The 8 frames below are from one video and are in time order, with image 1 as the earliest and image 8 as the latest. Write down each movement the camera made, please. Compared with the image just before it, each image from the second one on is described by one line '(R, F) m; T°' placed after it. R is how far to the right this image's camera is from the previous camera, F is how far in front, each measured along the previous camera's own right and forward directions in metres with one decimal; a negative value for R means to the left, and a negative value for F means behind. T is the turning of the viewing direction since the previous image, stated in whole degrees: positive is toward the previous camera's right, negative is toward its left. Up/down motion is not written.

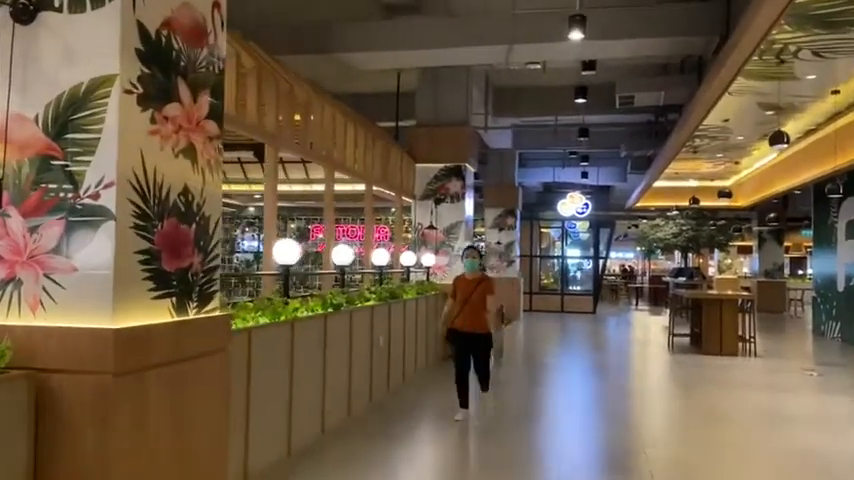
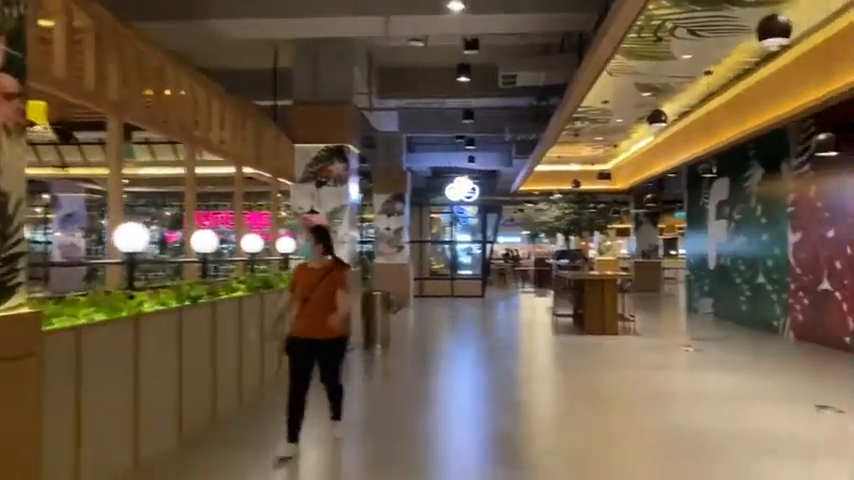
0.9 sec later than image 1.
(+0.2, +0.4) m; +9°
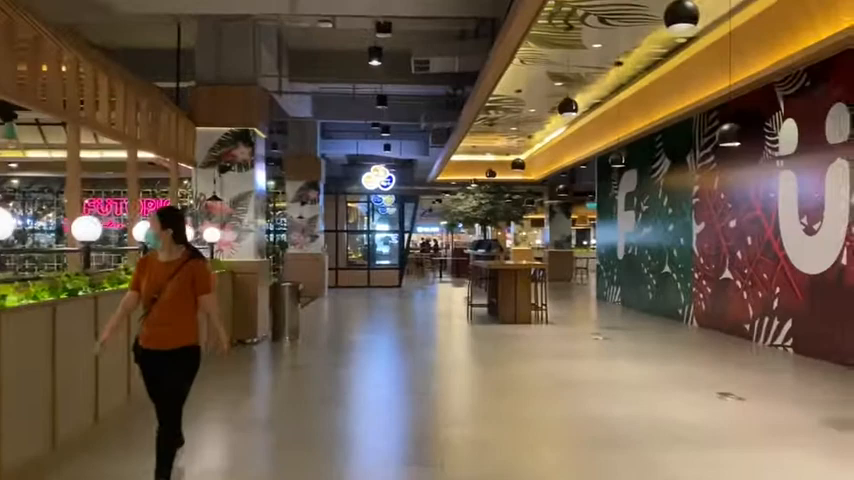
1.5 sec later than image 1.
(+0.1, +0.2) m; +6°
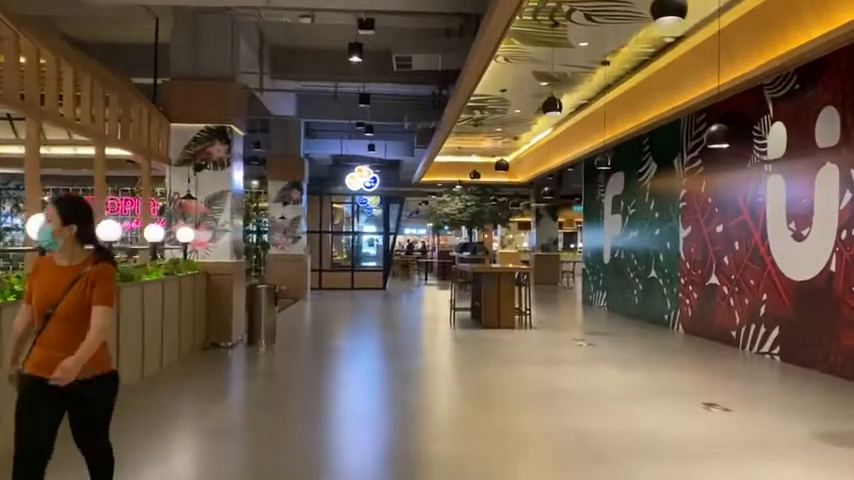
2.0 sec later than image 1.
(+0.1, +0.3) m; +1°
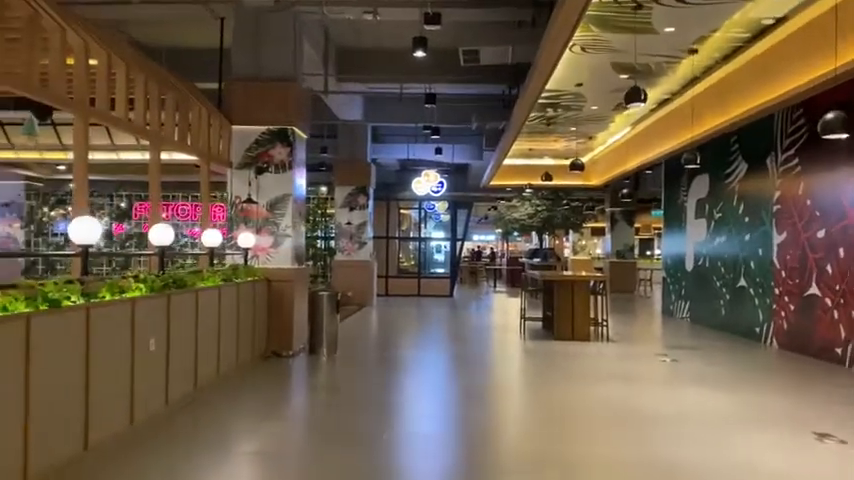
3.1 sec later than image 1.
(0.0, +0.5) m; -5°
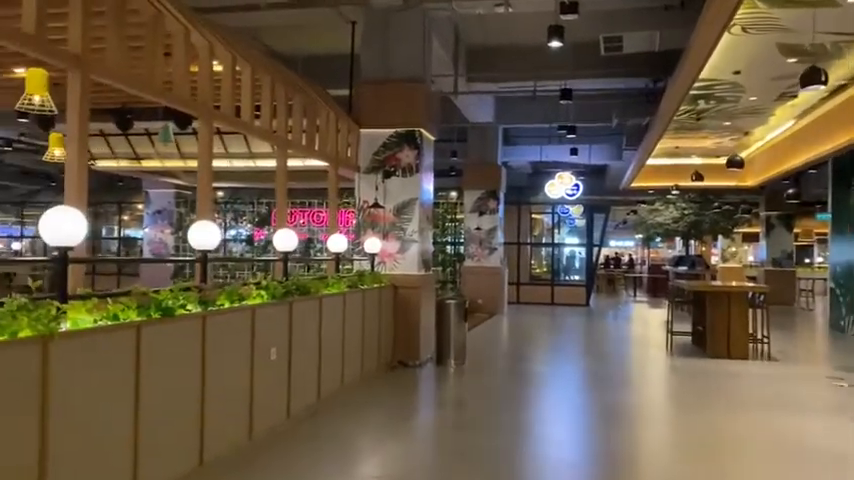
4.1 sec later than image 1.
(0.0, +0.5) m; -10°
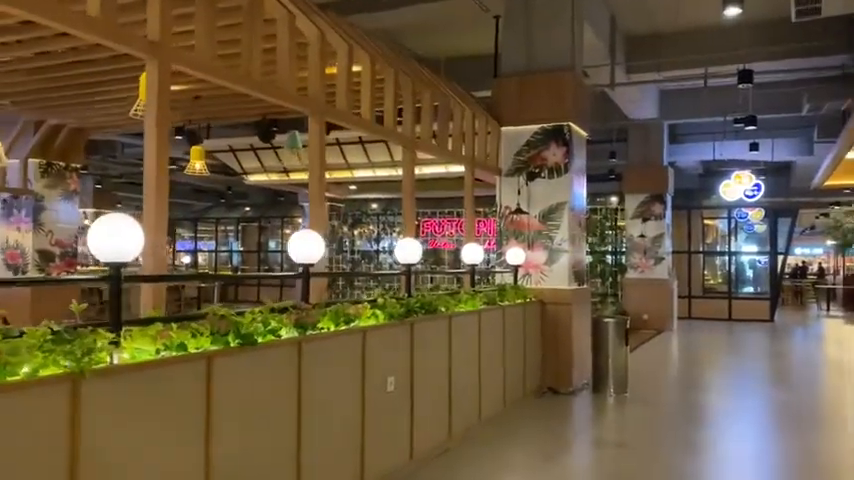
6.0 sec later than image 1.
(+0.1, +0.9) m; -13°
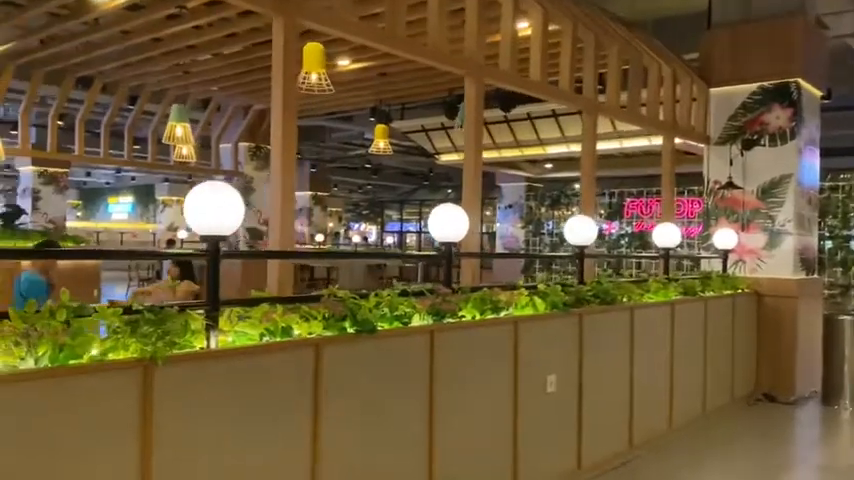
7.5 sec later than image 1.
(+0.2, +0.6) m; -17°
